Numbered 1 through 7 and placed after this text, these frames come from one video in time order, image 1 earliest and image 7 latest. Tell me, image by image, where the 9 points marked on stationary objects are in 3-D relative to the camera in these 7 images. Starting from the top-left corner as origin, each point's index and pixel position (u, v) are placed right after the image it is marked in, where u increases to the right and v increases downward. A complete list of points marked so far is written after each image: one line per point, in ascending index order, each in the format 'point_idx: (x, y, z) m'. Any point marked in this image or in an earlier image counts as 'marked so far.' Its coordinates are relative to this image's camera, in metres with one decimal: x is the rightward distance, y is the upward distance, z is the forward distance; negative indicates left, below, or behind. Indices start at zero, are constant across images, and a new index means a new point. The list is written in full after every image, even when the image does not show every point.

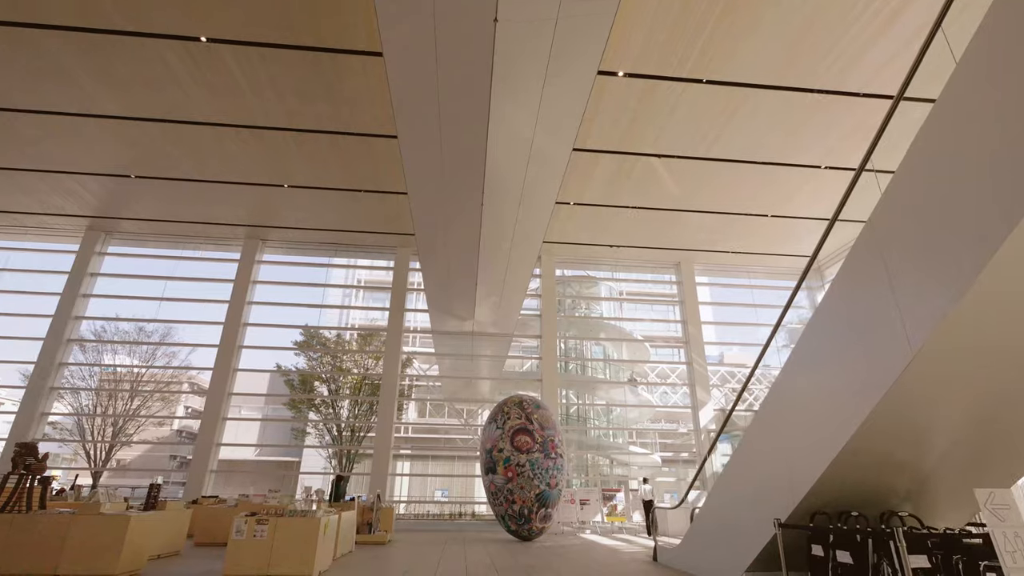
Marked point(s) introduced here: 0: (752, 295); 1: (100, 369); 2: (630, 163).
0: (+7.1, -0.1, +14.4) m
1: (-10.3, -2.0, +12.4) m
2: (+2.4, +2.6, +10.0) m
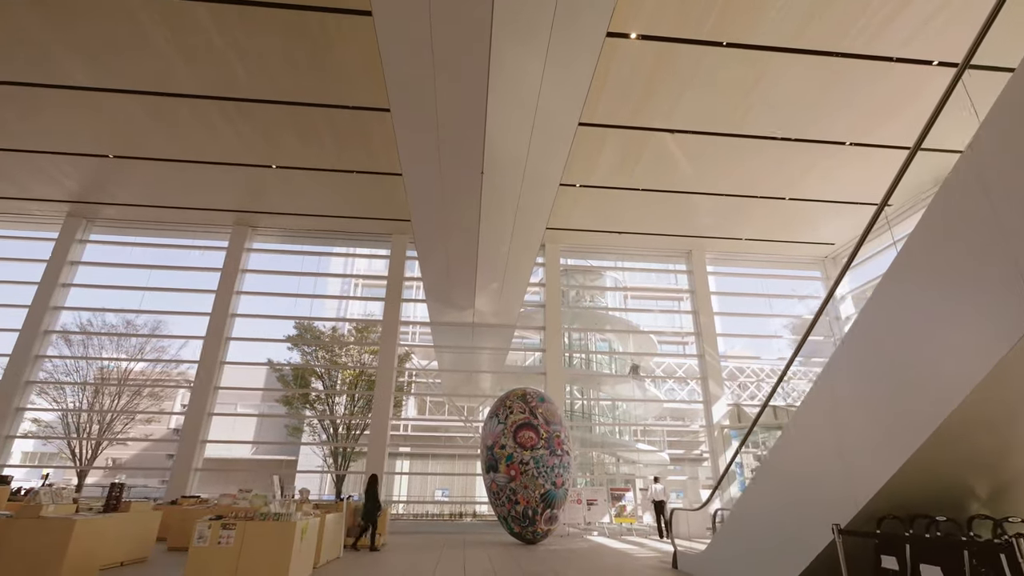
0: (+7.1, +0.1, +13.9) m
1: (-10.3, -1.8, +11.9) m
2: (+2.5, +2.9, +9.4) m
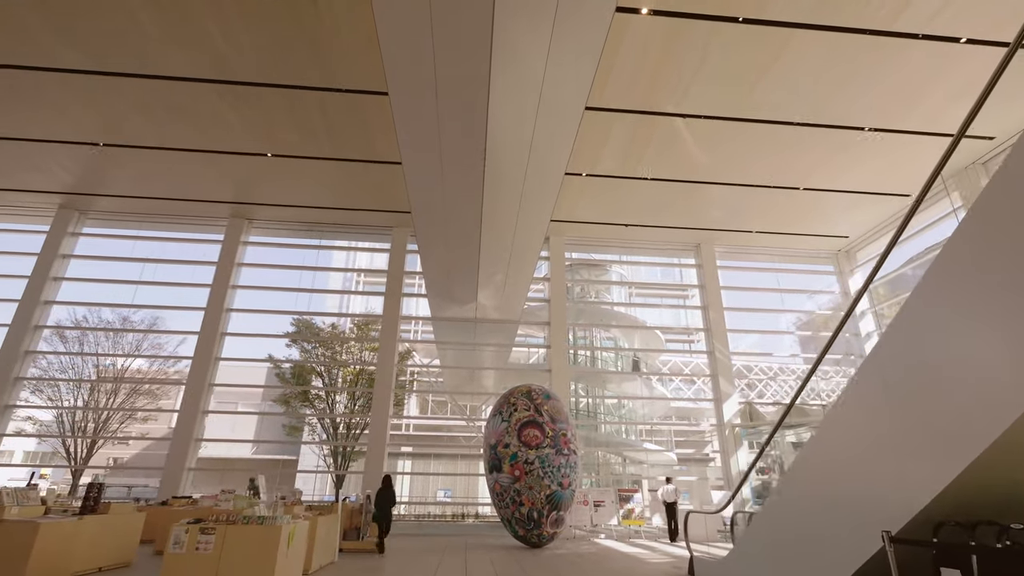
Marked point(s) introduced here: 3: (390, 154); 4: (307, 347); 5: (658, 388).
0: (+7.2, +0.3, +13.5) m
1: (-10.2, -1.7, +11.6) m
2: (+2.5, +3.0, +9.1) m
3: (-2.4, +2.7, +9.8) m
4: (-5.1, -1.5, +12.2) m
5: (+3.7, -2.5, +12.4) m
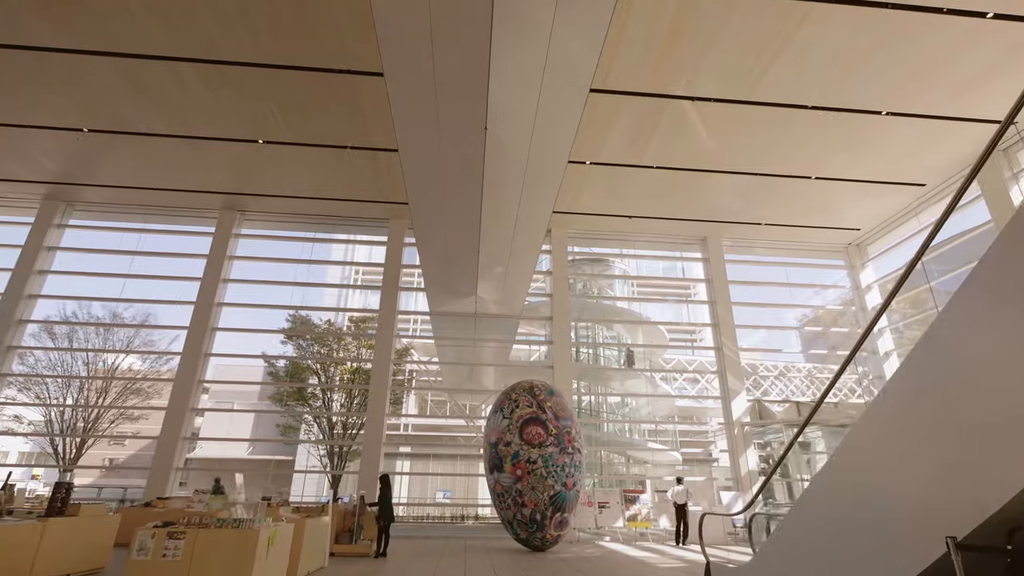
0: (+7.2, +0.4, +13.2) m
1: (-10.2, -1.5, +11.3) m
2: (+2.5, +3.1, +8.8) m
3: (-2.4, +2.9, +9.5) m
4: (-5.0, -1.3, +11.8) m
5: (+3.7, -2.4, +12.1) m
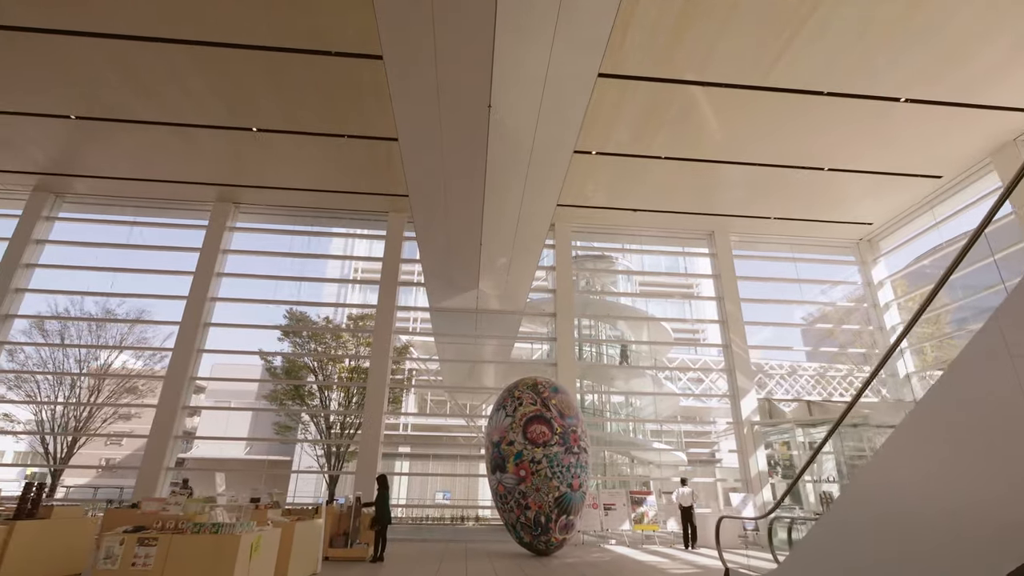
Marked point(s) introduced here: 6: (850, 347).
0: (+7.3, +0.5, +12.9) m
1: (-10.1, -1.4, +11.0) m
2: (+2.6, +3.2, +8.5) m
3: (-2.4, +3.0, +9.2) m
4: (-5.0, -1.2, +11.6) m
5: (+3.8, -2.3, +11.8) m
6: (+8.4, -1.5, +12.2) m
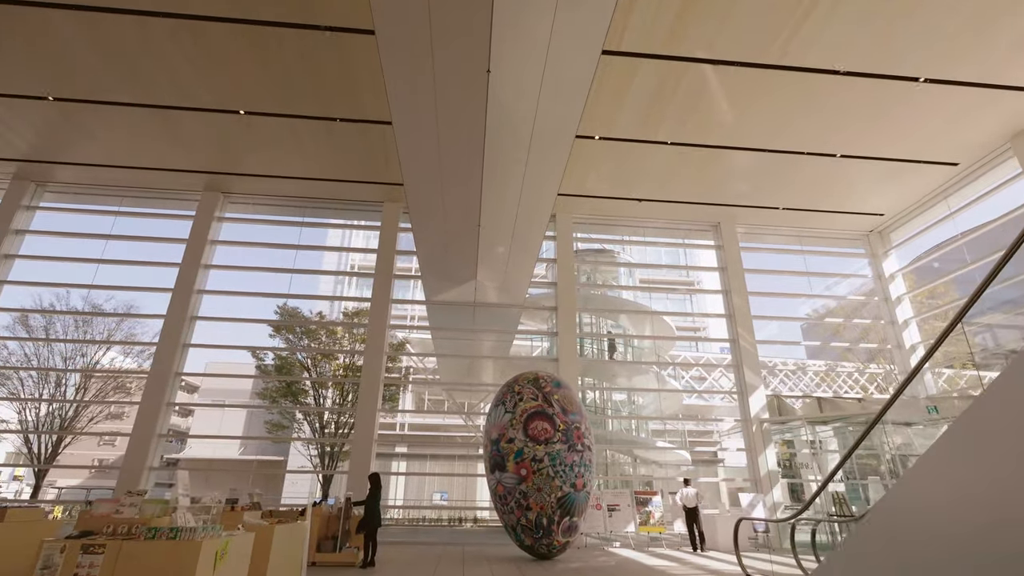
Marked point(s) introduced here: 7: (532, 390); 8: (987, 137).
0: (+7.3, +0.6, +12.6) m
1: (-10.2, -1.3, +10.6) m
2: (+2.6, +3.4, +8.2) m
3: (-2.4, +3.1, +8.8) m
4: (-5.0, -1.1, +11.2) m
5: (+3.7, -2.2, +11.5) m
6: (+8.4, -1.3, +11.9) m
7: (+0.3, -1.3, +6.4) m
8: (+9.0, +2.8, +9.4) m
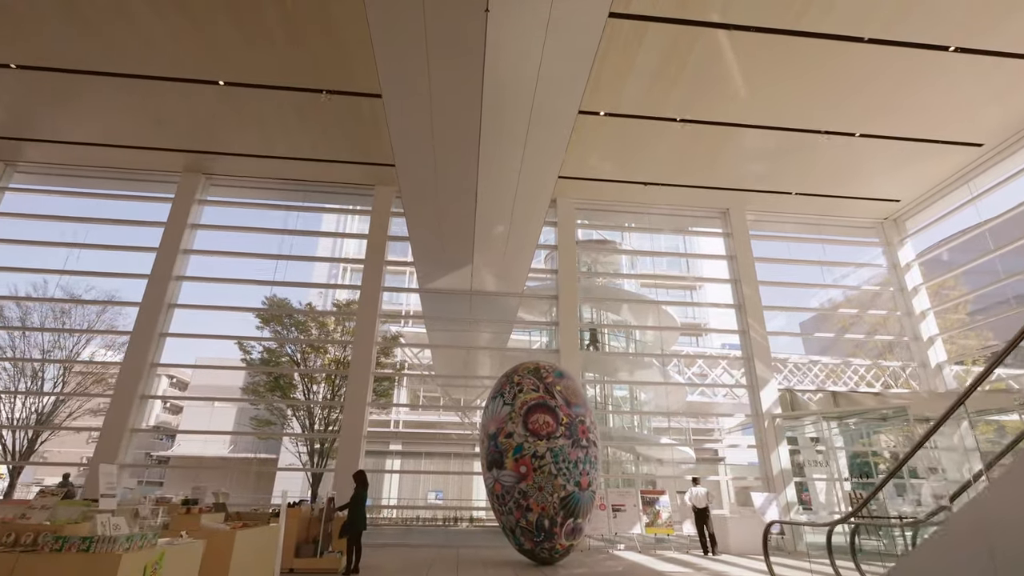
0: (+7.2, +0.8, +12.1) m
1: (-10.2, -1.0, +10.1) m
2: (+2.6, +3.6, +7.7) m
3: (-2.4, +3.3, +8.3) m
4: (-5.0, -0.9, +10.7) m
5: (+3.7, -2.0, +11.0) m
6: (+8.3, -1.1, +11.5) m
7: (+0.2, -1.1, +5.9) m
8: (+9.0, +3.0, +8.9) m
